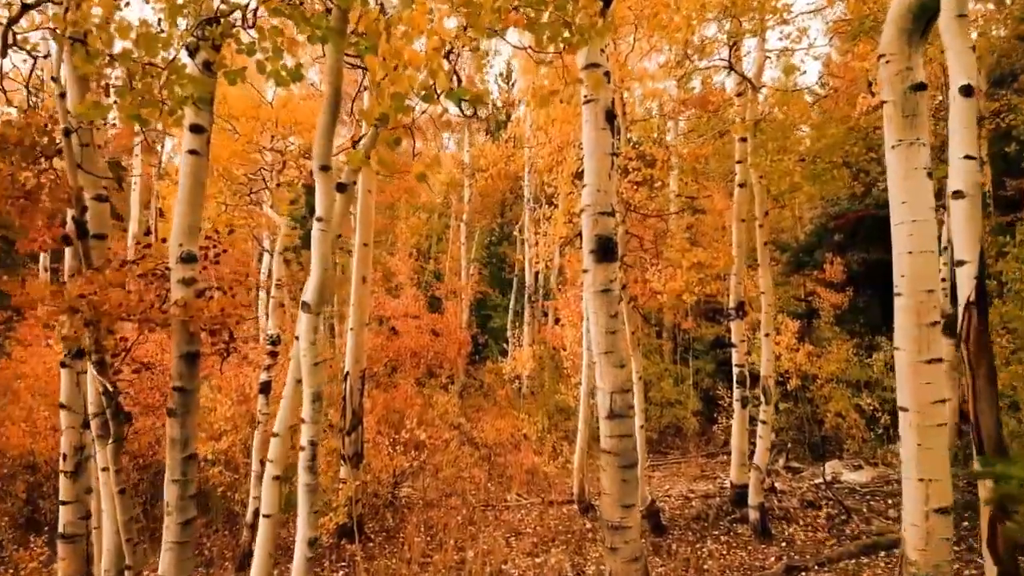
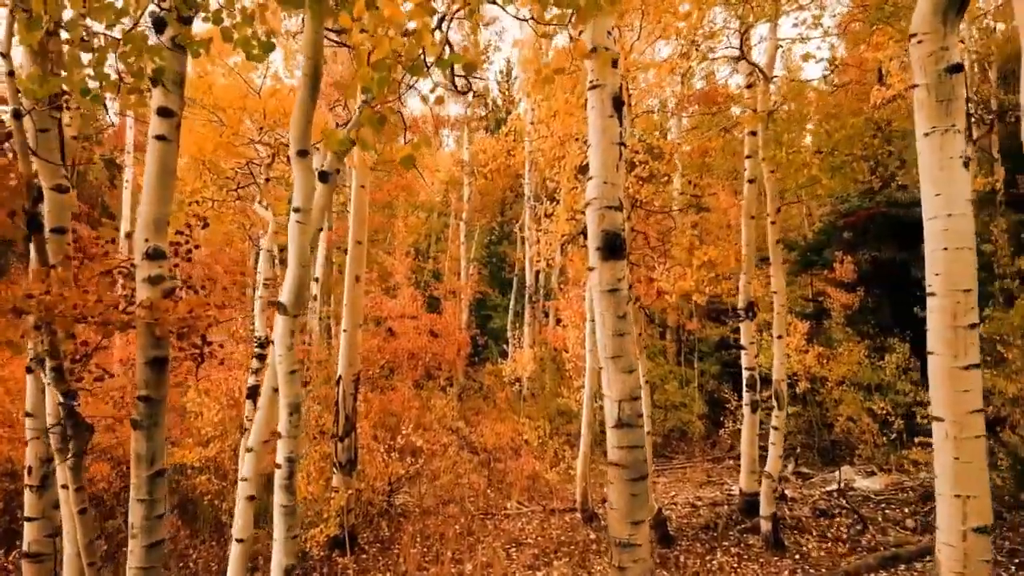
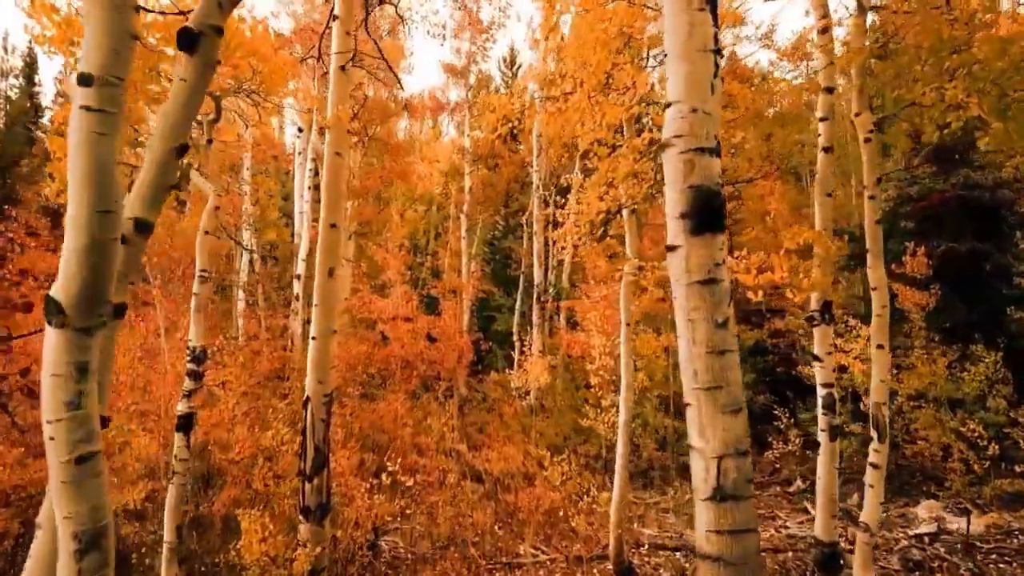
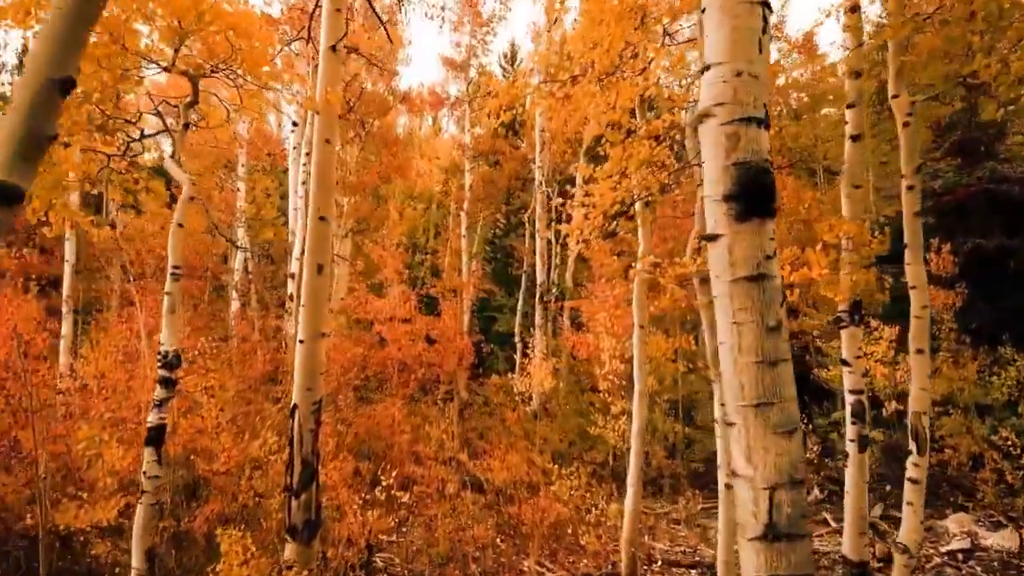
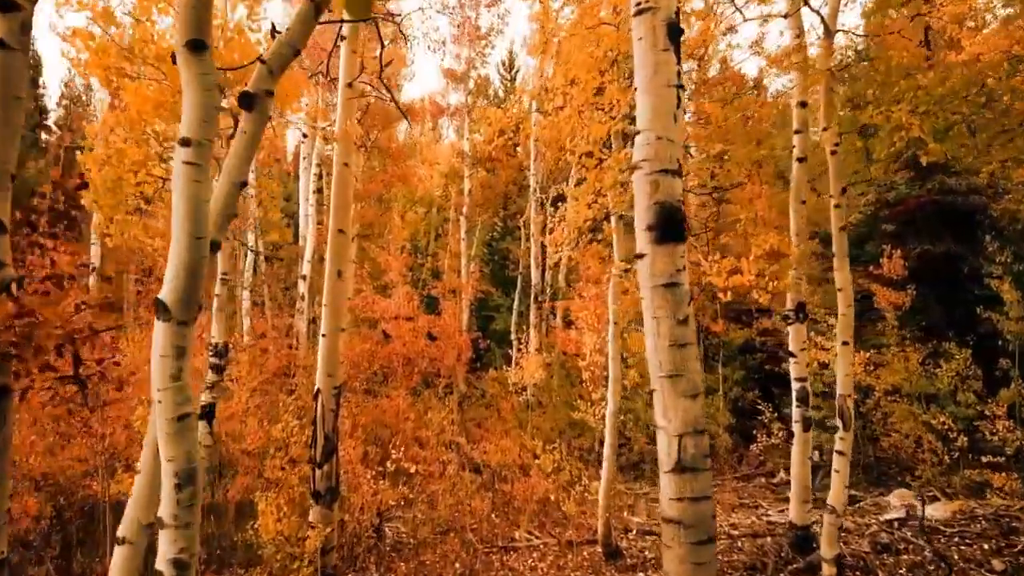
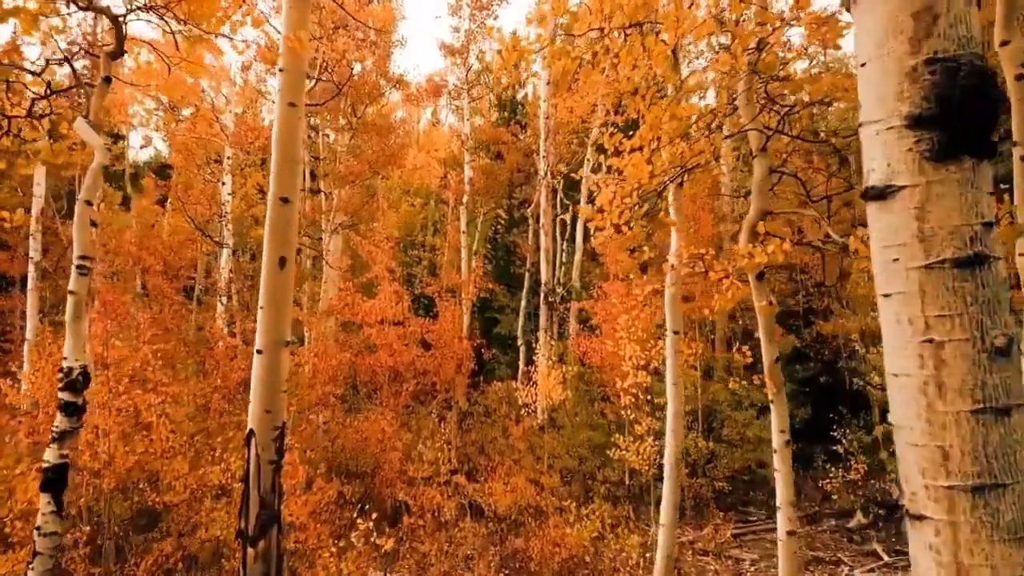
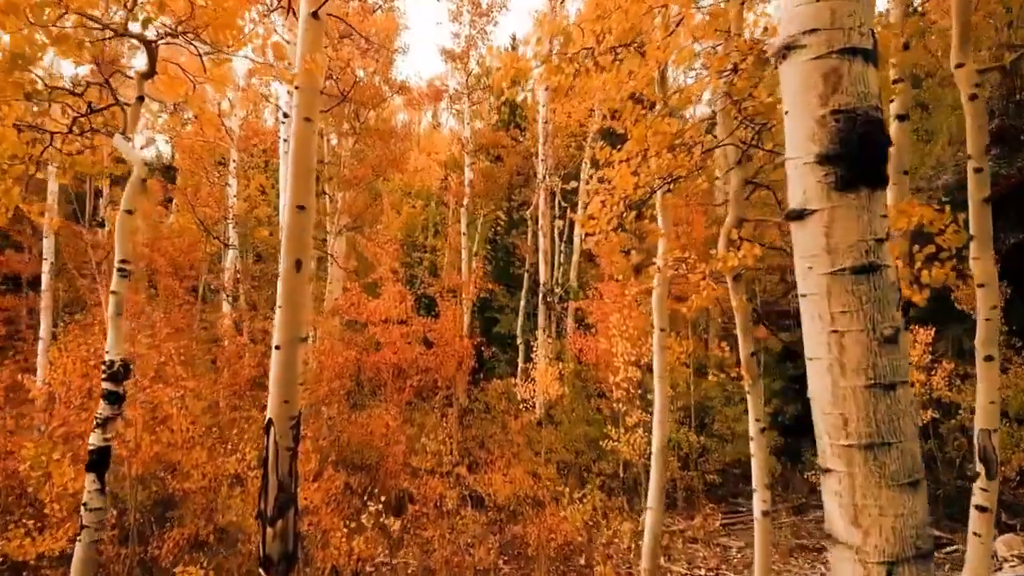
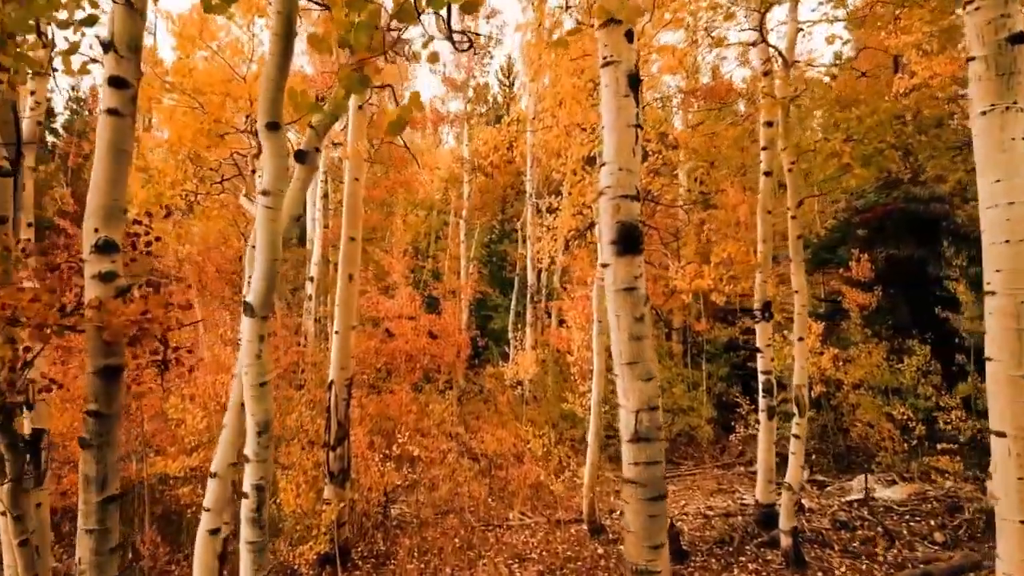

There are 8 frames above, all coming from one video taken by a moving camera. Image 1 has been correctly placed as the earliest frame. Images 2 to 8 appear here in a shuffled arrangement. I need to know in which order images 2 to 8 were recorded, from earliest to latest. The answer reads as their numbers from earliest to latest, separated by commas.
2, 8, 5, 3, 4, 7, 6
